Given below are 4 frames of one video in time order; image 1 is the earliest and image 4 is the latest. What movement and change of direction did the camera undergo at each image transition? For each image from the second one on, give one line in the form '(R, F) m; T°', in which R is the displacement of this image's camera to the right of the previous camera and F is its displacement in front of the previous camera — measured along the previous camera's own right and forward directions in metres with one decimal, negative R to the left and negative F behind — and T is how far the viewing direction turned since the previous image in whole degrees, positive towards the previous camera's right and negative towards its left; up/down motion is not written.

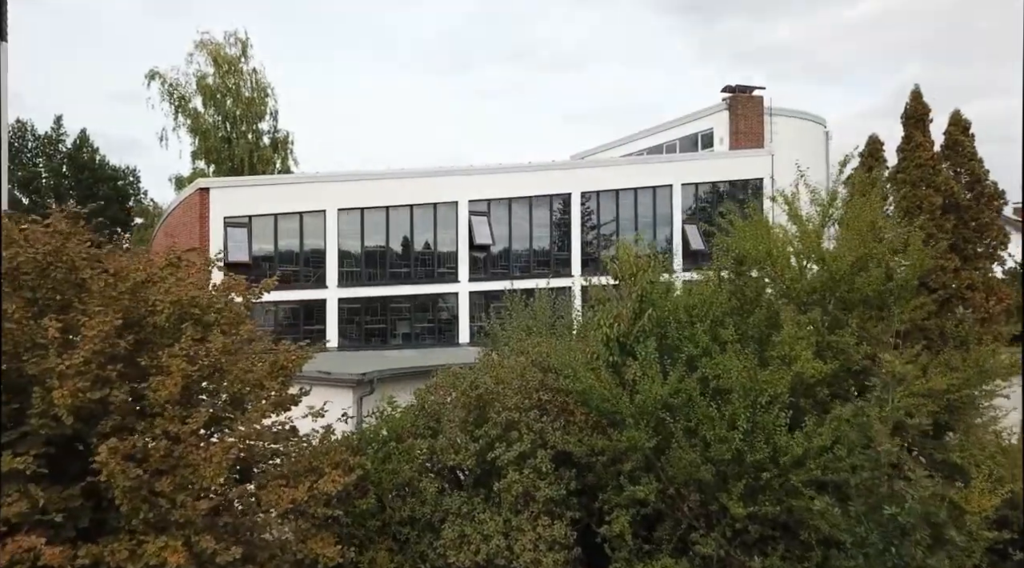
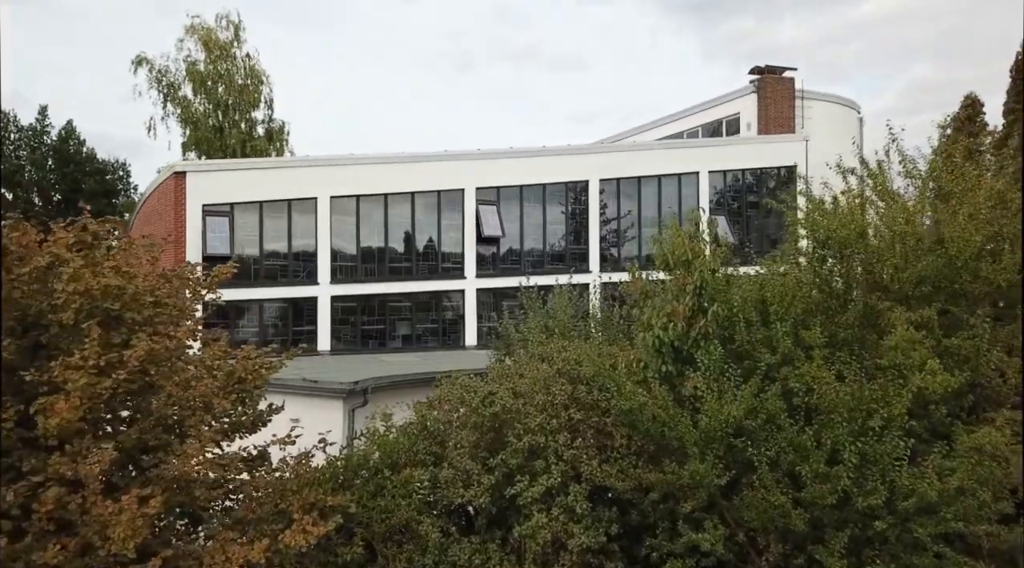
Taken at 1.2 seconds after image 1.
(-0.2, +3.5) m; 0°
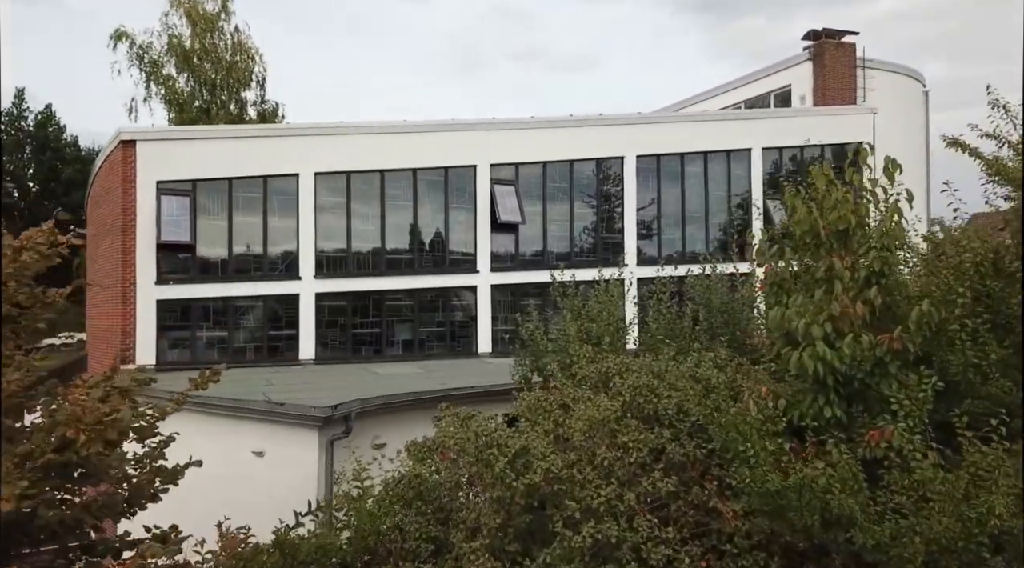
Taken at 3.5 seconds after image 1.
(-0.3, +5.3) m; 0°
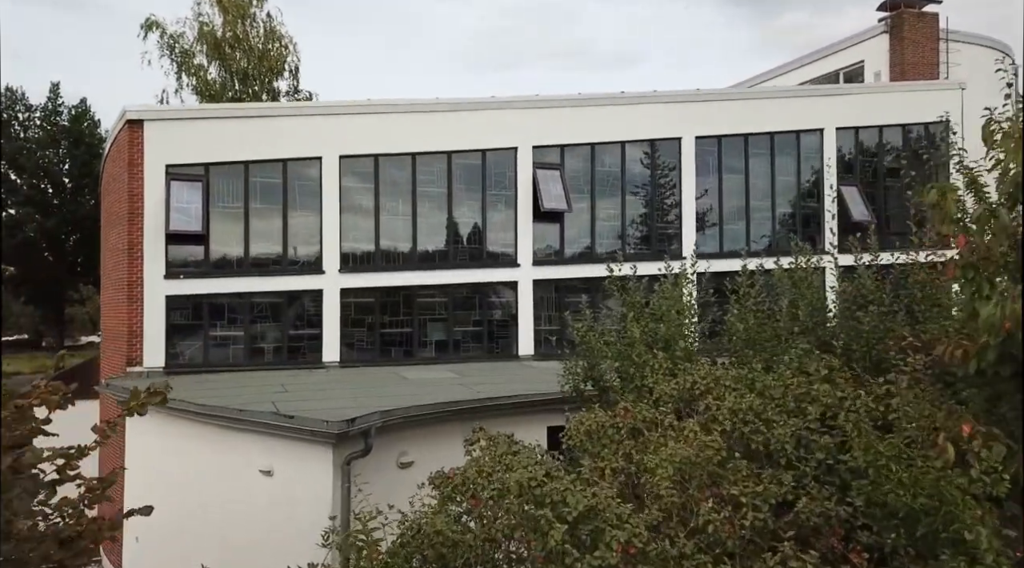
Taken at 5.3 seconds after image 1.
(-0.1, +2.6) m; -2°
